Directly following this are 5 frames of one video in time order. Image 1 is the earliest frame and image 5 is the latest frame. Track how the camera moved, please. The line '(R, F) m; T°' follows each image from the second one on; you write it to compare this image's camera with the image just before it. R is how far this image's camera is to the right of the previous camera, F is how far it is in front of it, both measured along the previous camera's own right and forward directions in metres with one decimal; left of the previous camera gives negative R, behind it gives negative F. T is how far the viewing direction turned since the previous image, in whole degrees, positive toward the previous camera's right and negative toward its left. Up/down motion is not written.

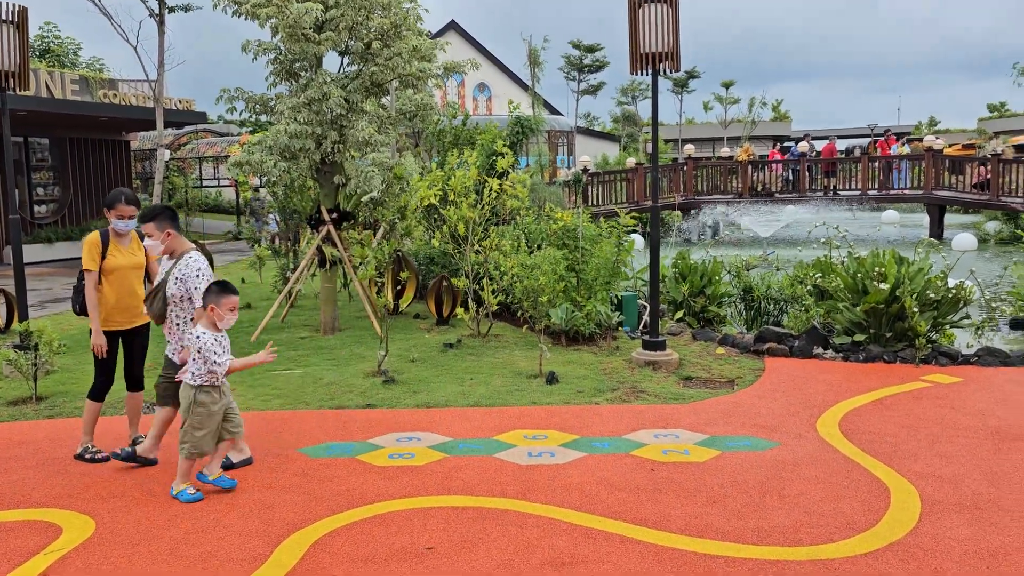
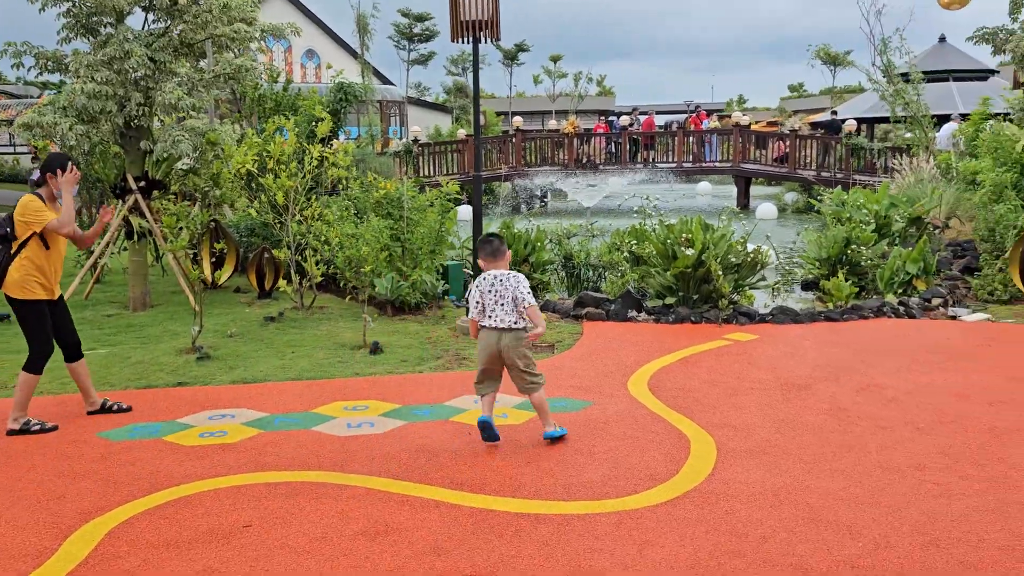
(+0.1, 0.0) m; +11°
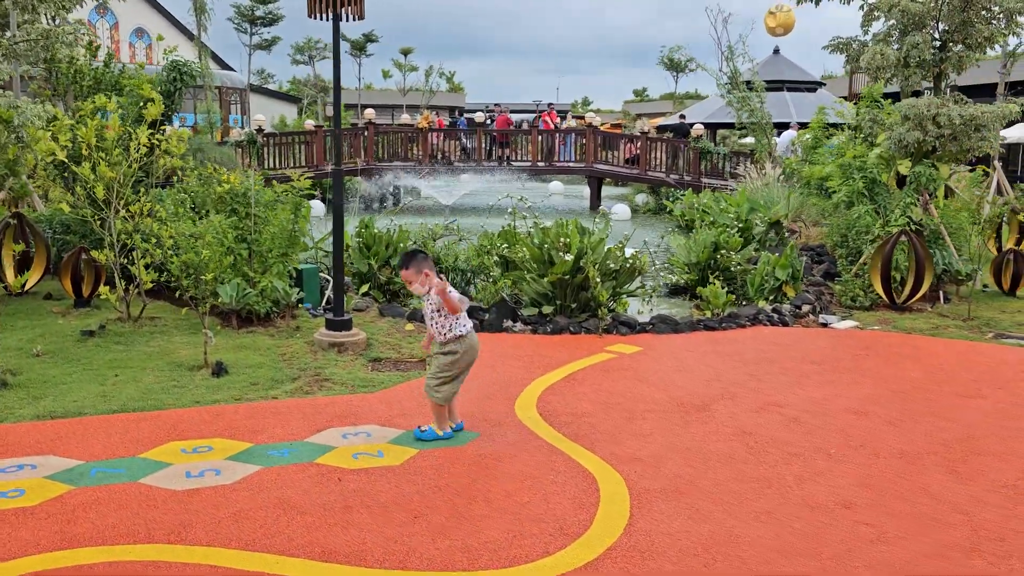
(-0.1, +0.7) m; +10°
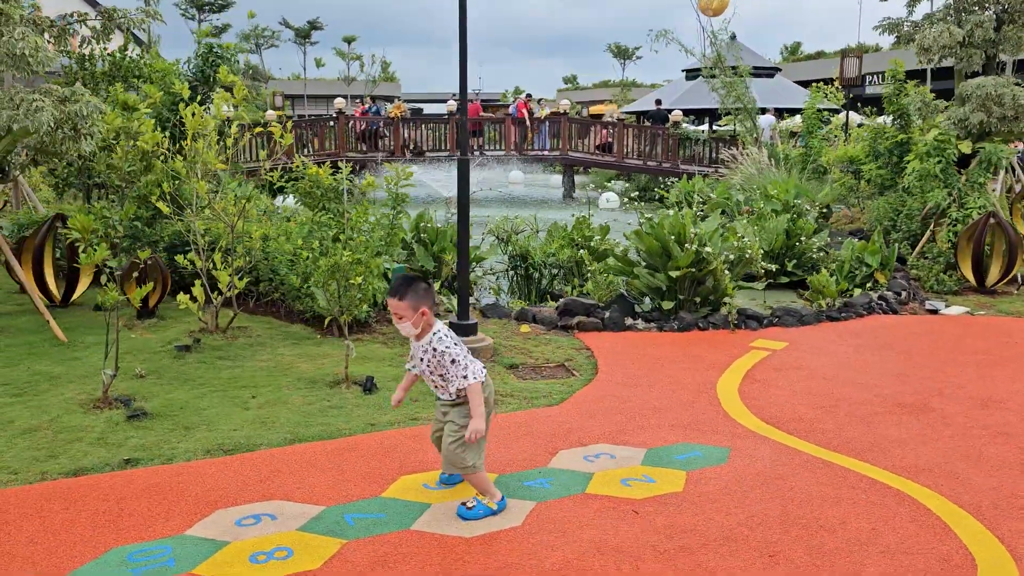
(-1.6, +0.6) m; +5°
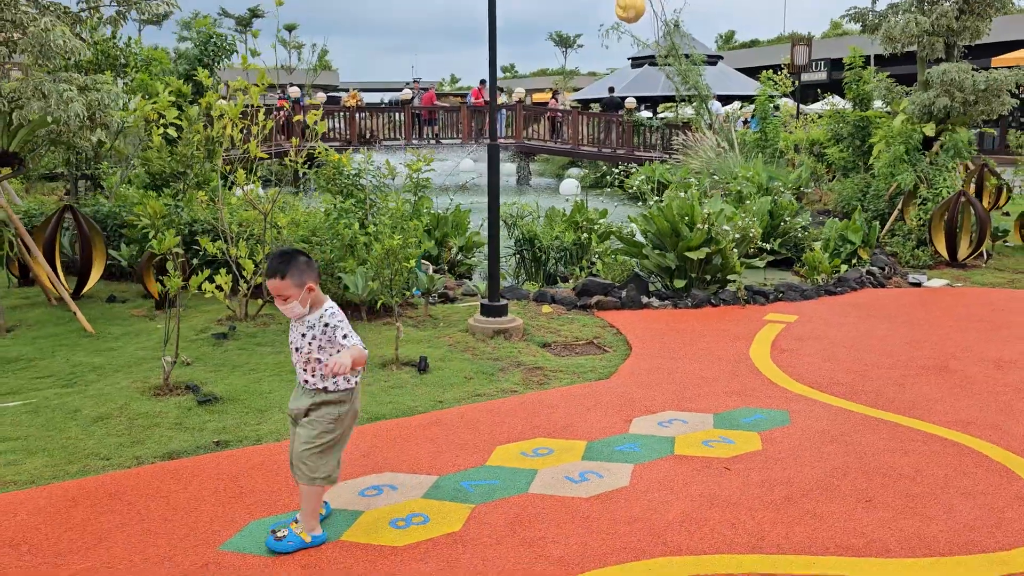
(-0.7, -0.2) m; +4°
